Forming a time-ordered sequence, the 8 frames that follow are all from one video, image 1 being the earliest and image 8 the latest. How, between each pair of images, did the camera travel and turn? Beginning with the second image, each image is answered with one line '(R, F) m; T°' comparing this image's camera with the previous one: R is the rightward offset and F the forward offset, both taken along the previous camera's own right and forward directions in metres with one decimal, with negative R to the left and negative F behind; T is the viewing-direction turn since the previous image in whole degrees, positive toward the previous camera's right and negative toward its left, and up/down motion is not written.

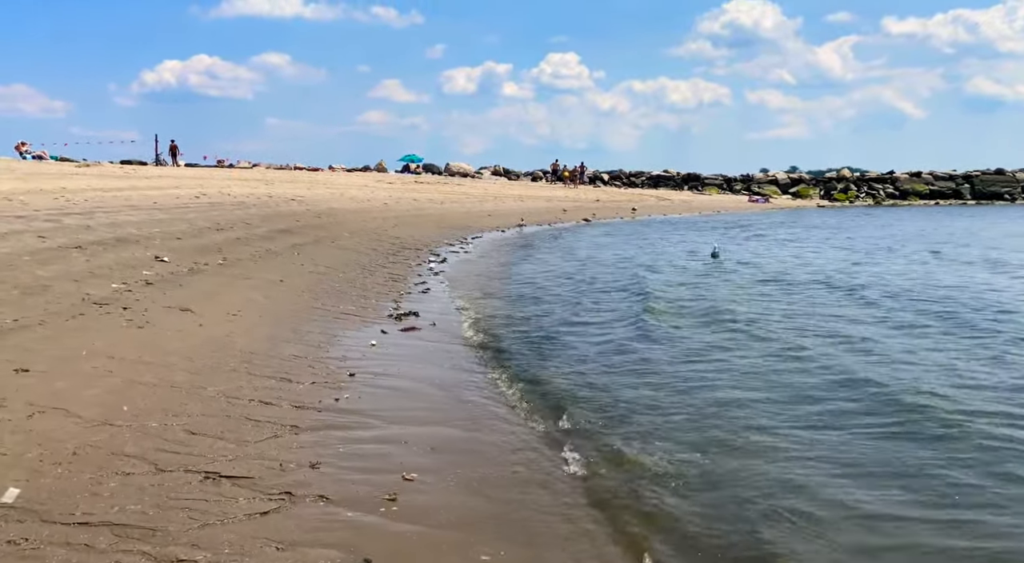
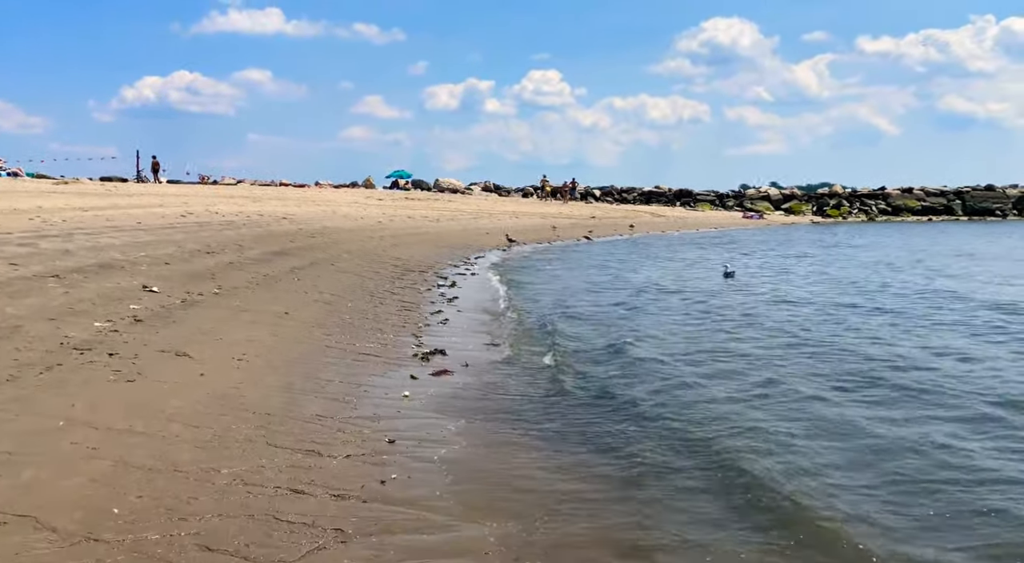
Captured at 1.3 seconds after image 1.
(-0.7, +1.7) m; +1°
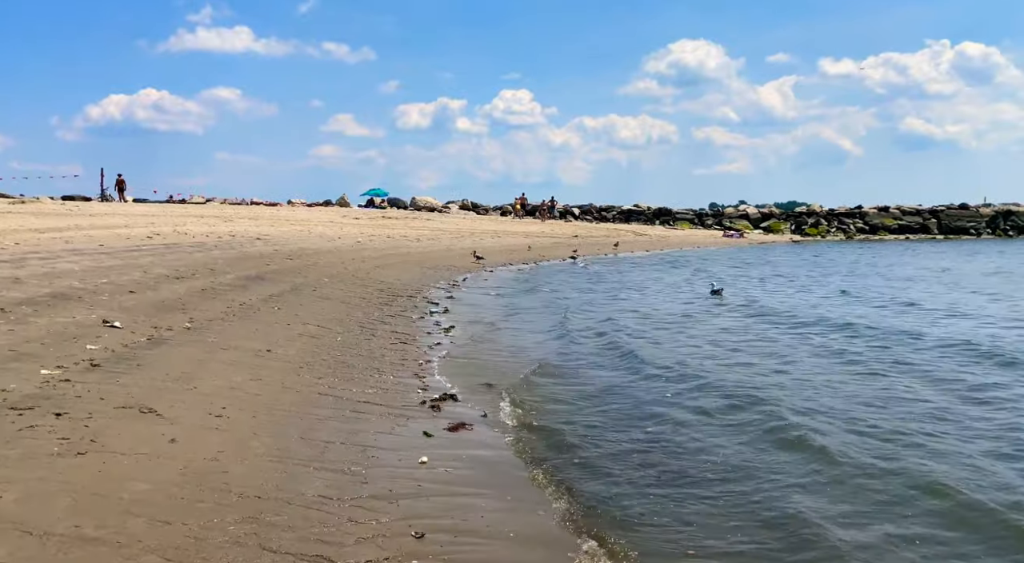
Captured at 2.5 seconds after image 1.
(-0.6, +1.7) m; +2°
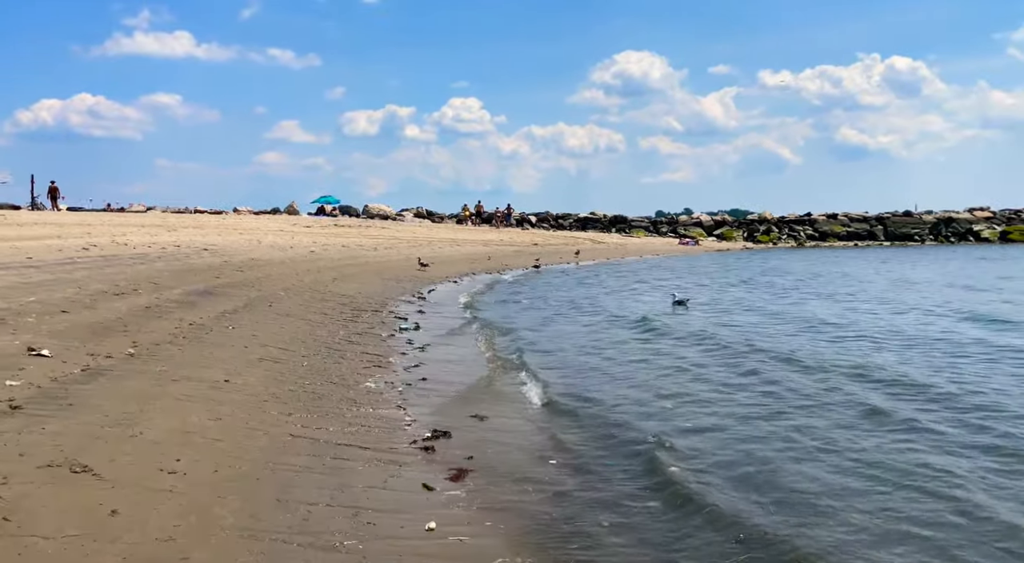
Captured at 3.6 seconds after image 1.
(-0.5, +1.6) m; +3°
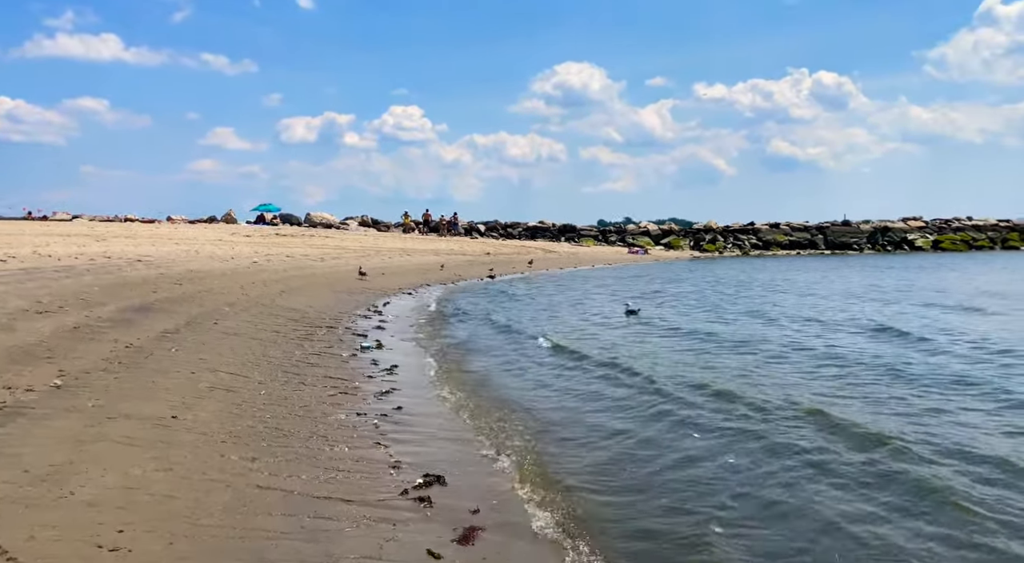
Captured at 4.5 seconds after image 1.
(-0.6, +1.4) m; +4°
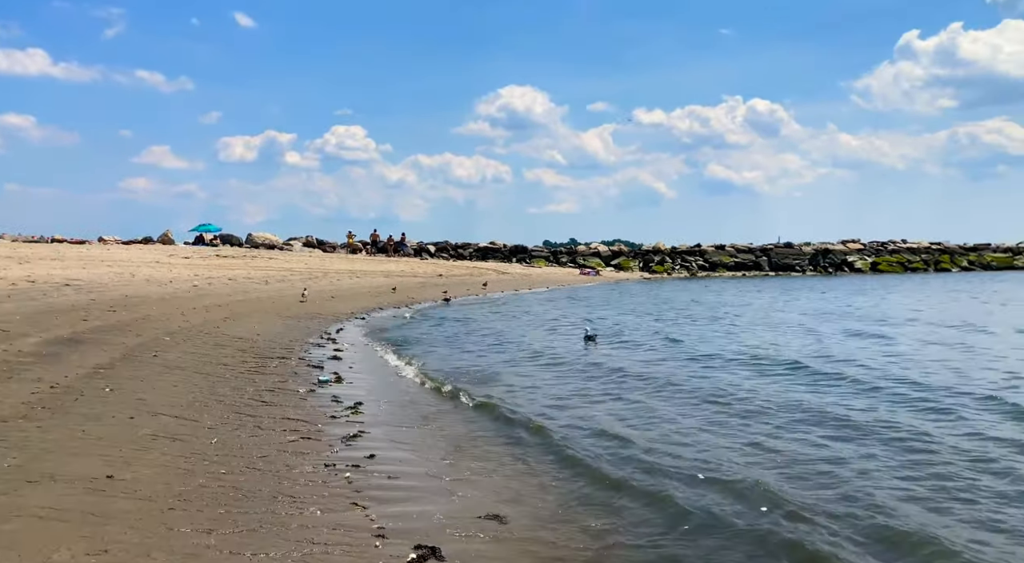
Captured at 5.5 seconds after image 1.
(-0.5, +1.3) m; +3°
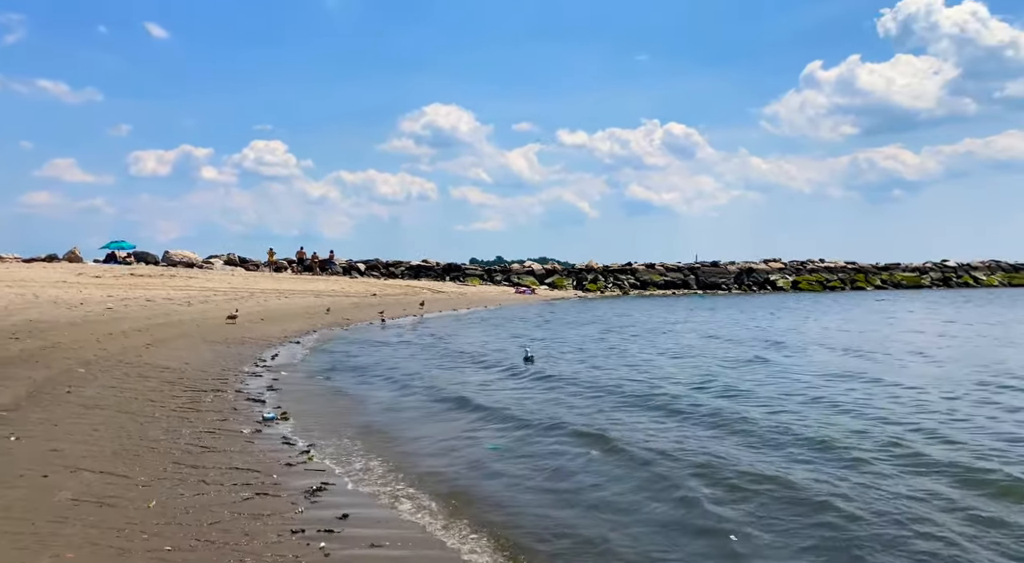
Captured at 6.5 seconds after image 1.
(-0.7, +1.6) m; +5°
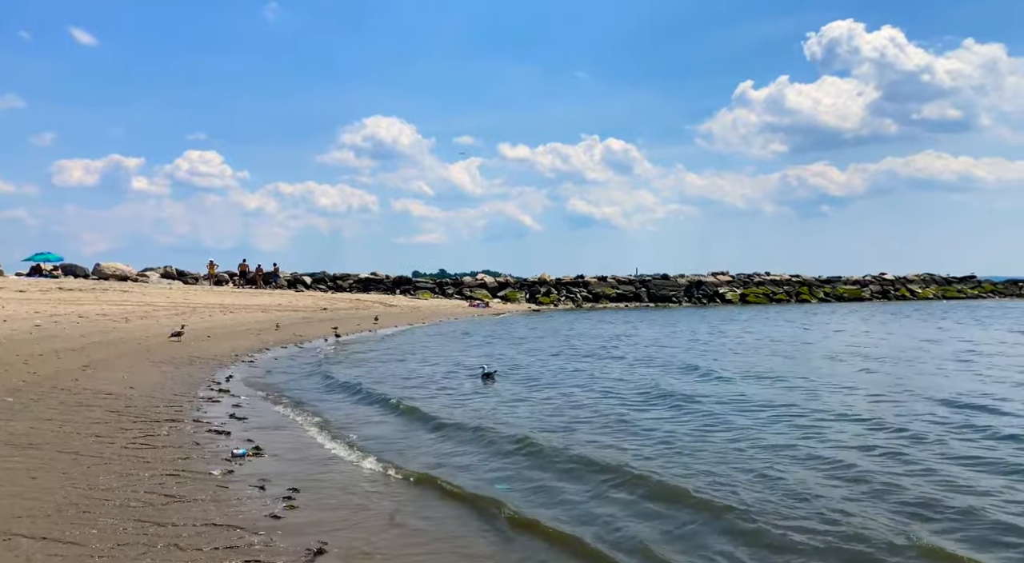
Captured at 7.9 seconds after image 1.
(-0.9, +1.8) m; +4°
